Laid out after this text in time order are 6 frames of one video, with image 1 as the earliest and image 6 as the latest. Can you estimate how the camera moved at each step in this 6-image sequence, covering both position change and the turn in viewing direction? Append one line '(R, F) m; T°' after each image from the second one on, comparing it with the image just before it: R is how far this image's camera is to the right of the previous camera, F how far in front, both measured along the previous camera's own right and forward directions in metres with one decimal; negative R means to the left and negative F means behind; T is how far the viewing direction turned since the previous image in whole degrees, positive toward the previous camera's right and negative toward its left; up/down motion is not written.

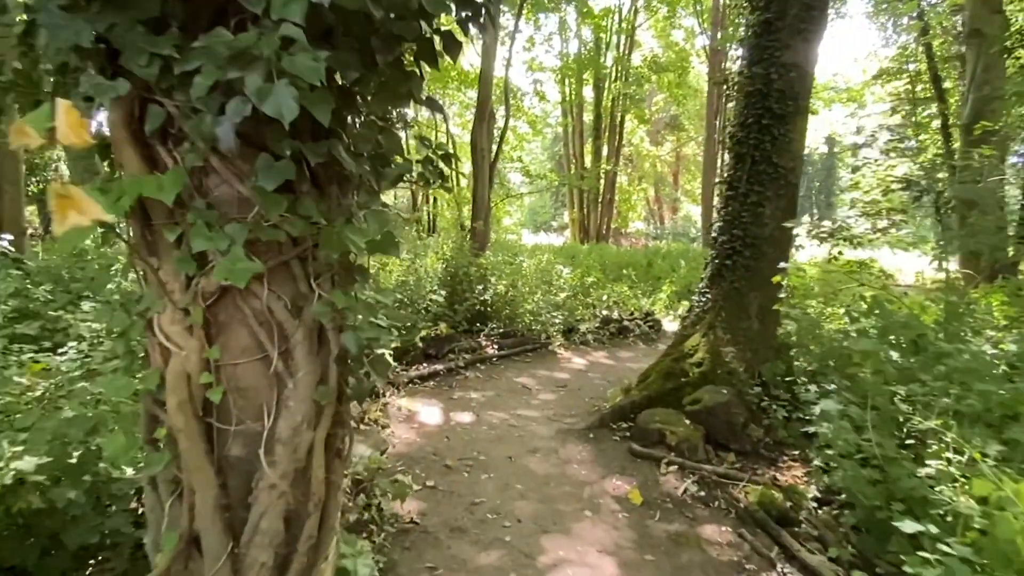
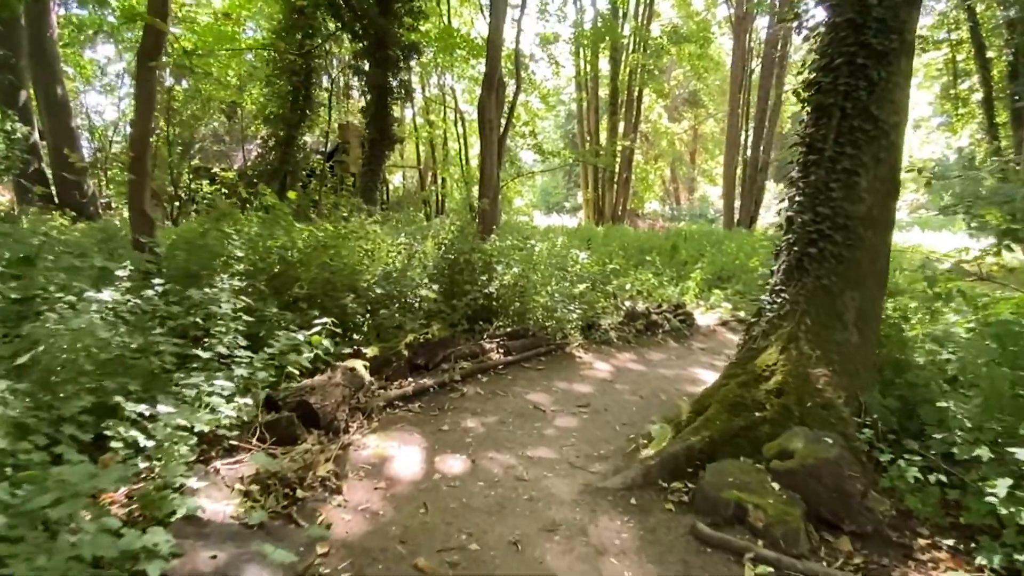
(0.0, +1.7) m; -1°
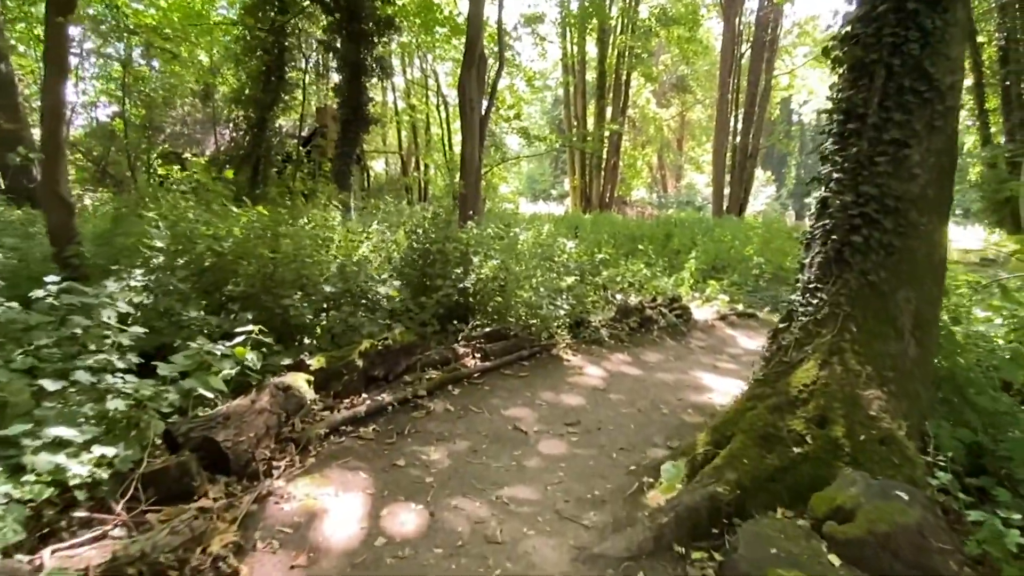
(+0.1, +1.0) m; +1°
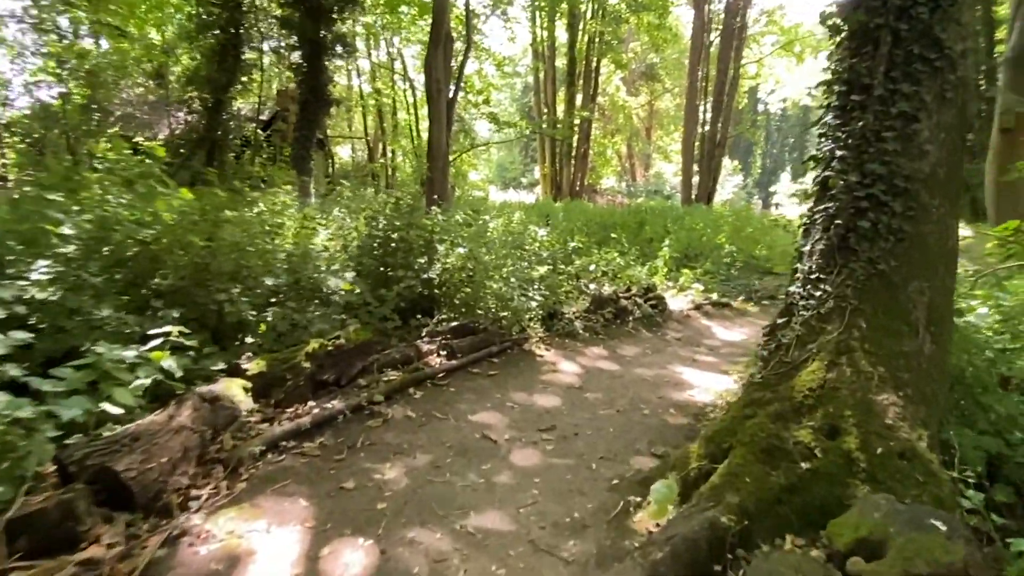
(0.0, +0.5) m; +3°
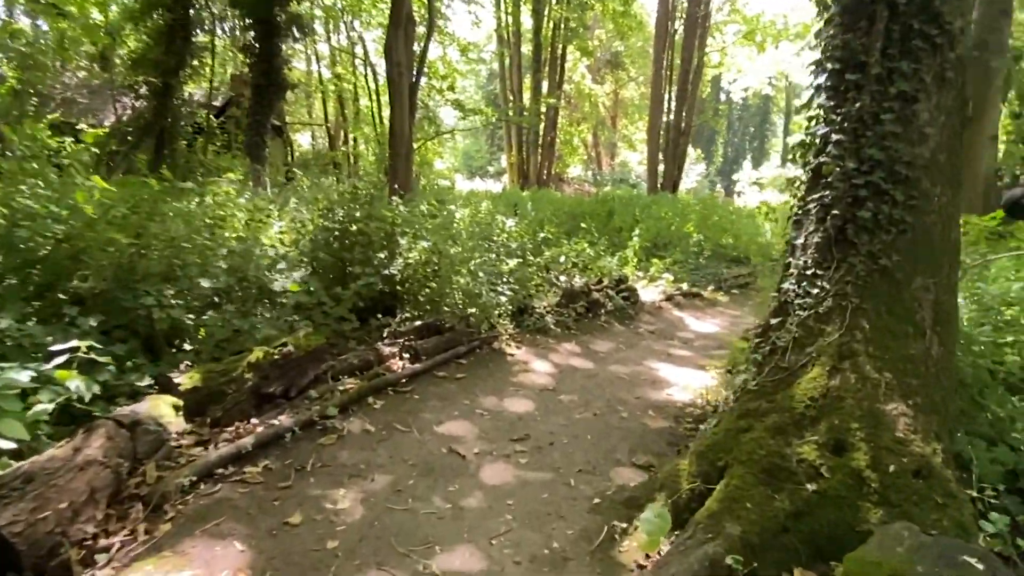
(0.0, +0.4) m; +3°
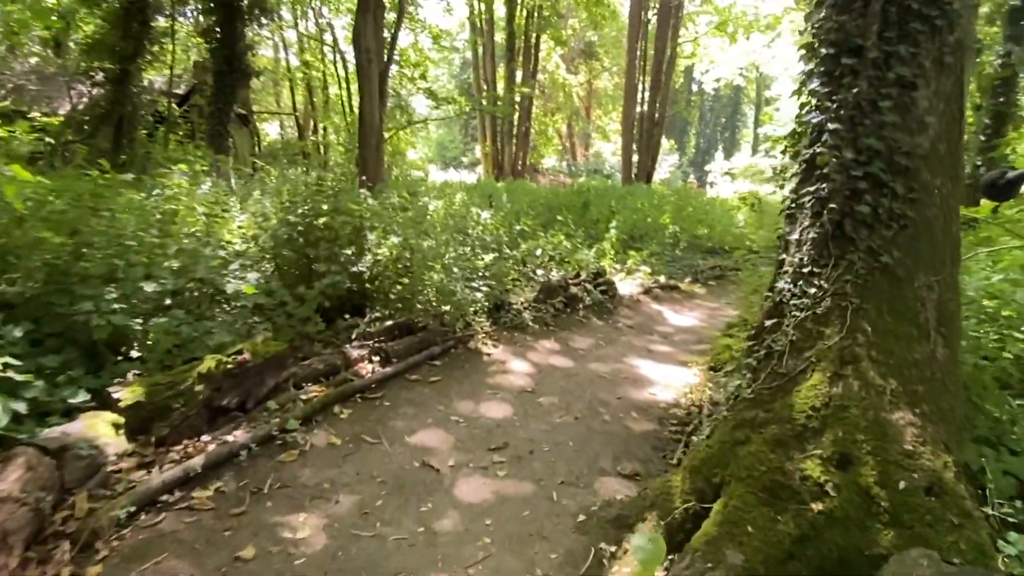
(0.0, +0.3) m; +2°
